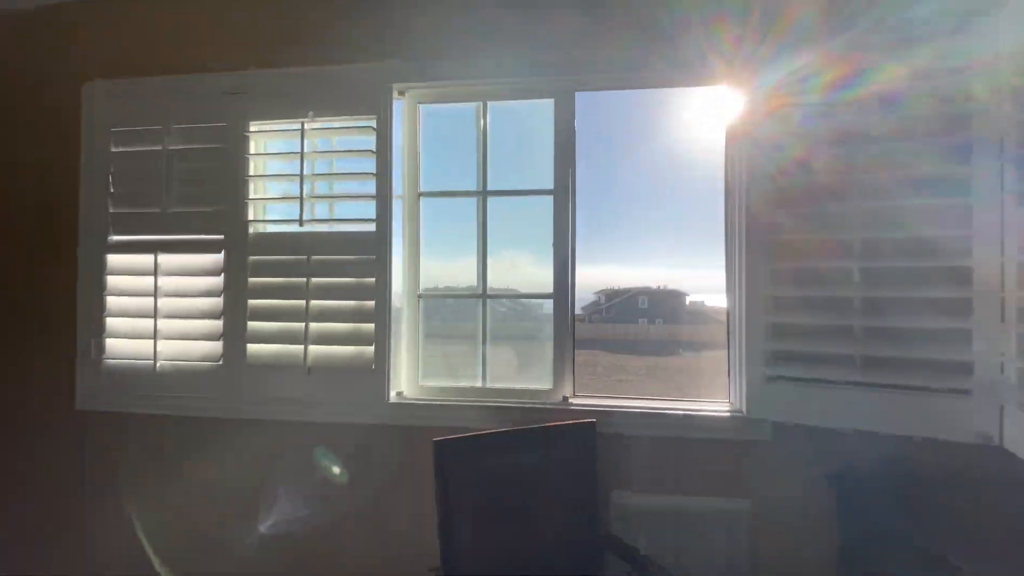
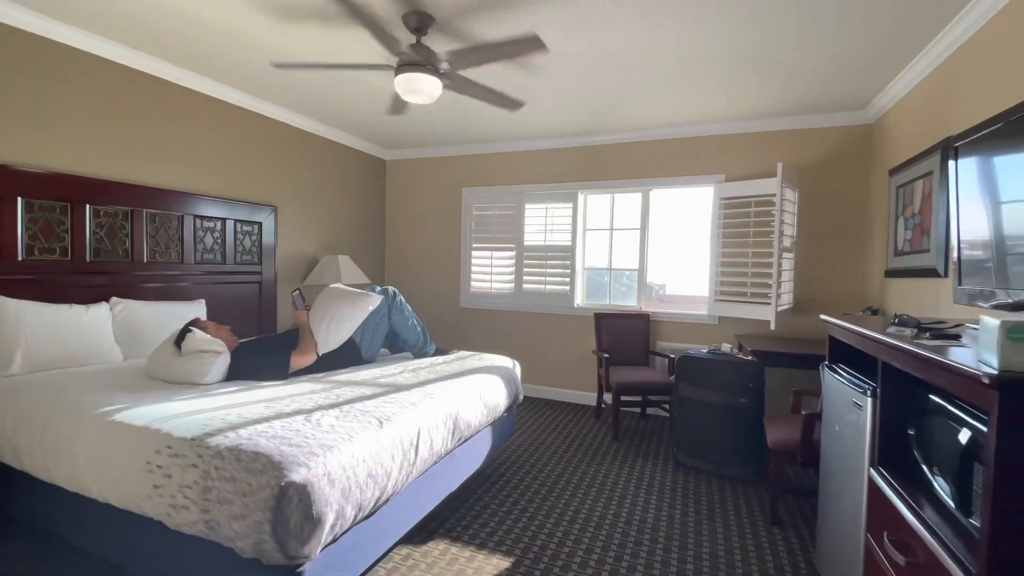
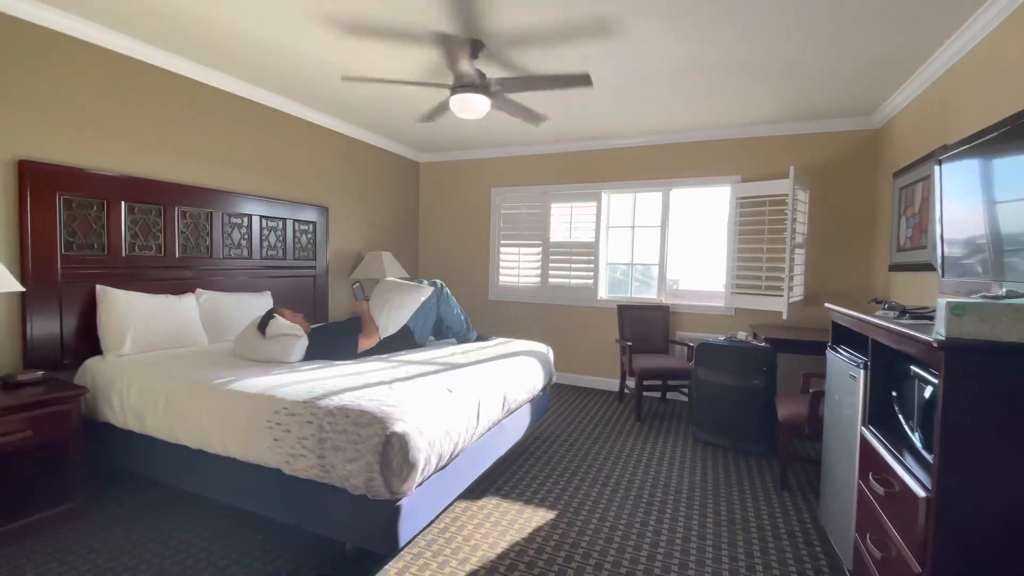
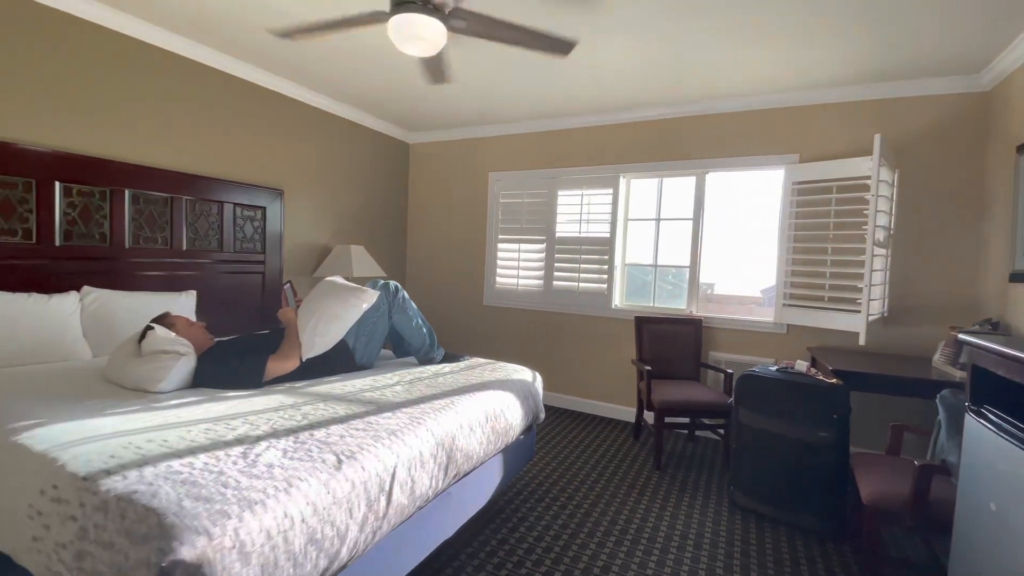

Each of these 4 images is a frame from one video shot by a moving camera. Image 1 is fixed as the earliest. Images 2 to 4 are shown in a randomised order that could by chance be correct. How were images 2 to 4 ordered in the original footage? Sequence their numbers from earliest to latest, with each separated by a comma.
4, 2, 3
